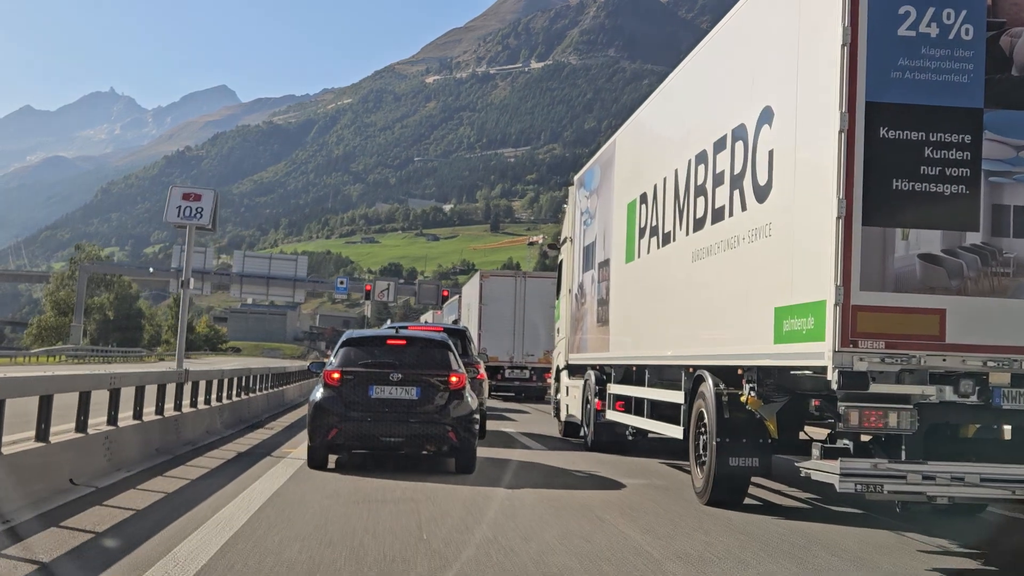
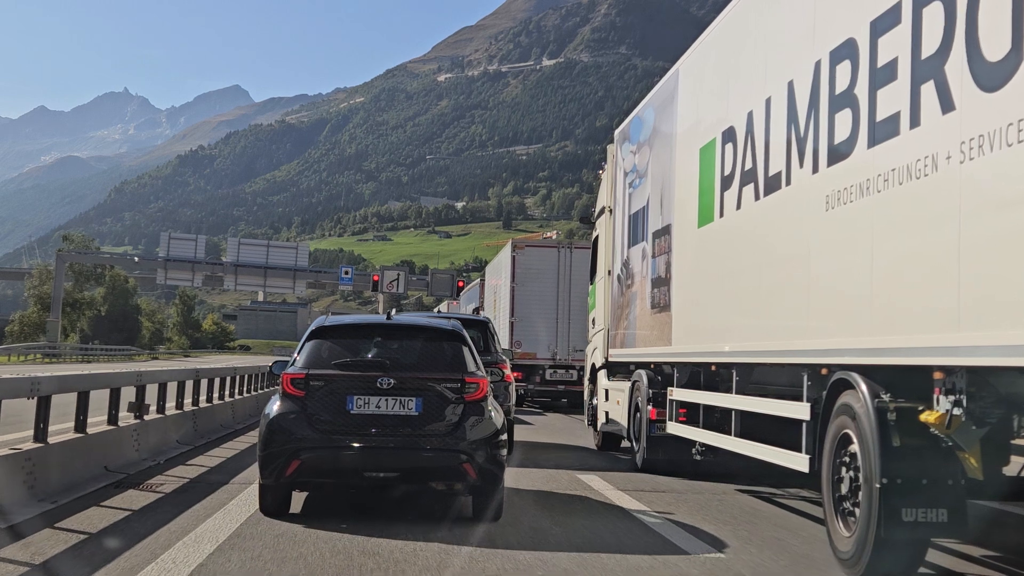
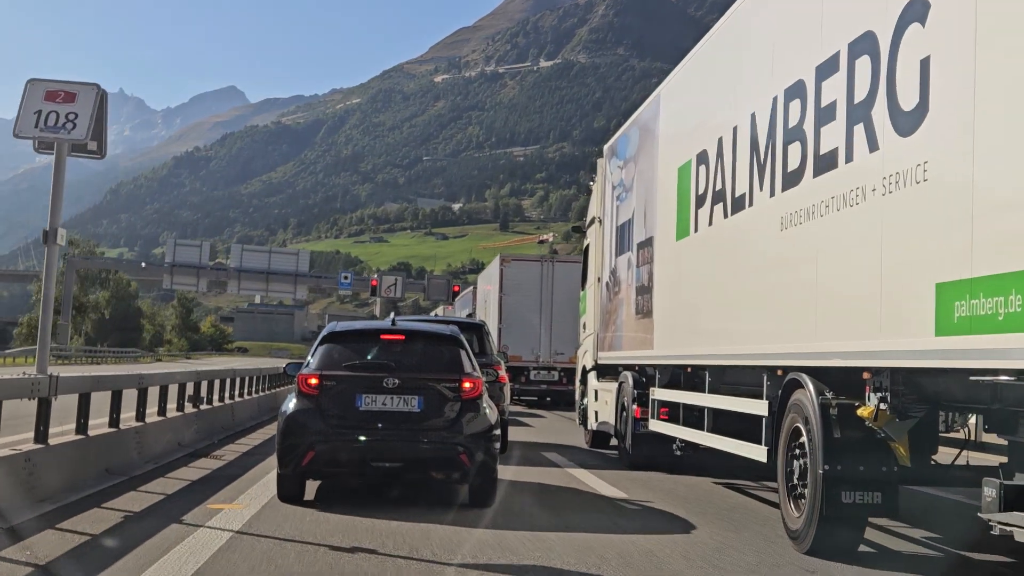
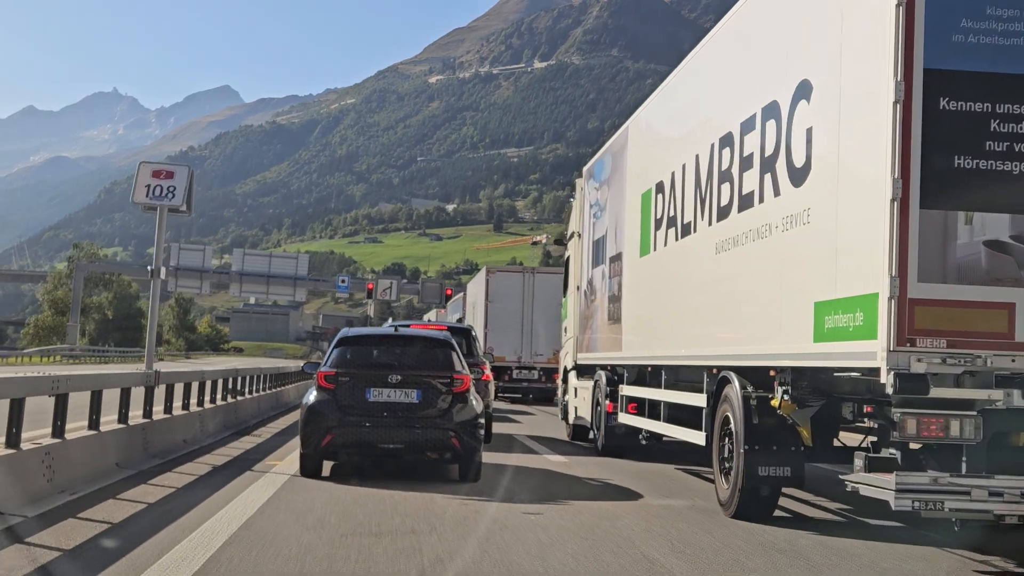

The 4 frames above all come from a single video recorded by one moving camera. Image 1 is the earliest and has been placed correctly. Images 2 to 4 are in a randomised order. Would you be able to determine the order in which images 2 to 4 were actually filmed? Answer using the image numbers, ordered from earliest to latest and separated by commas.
4, 3, 2
